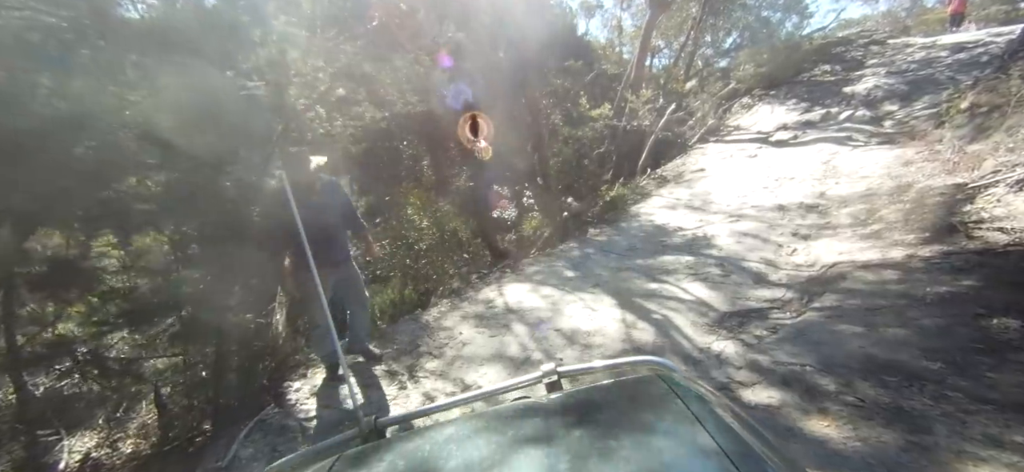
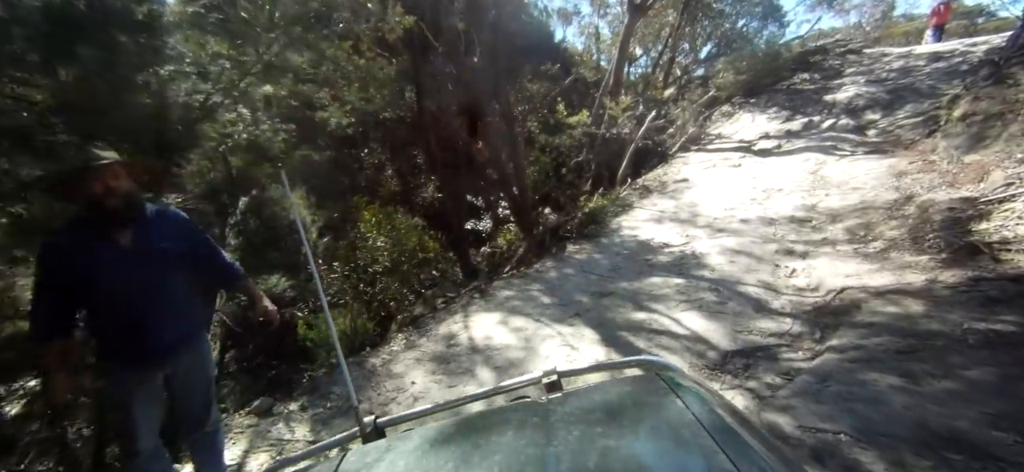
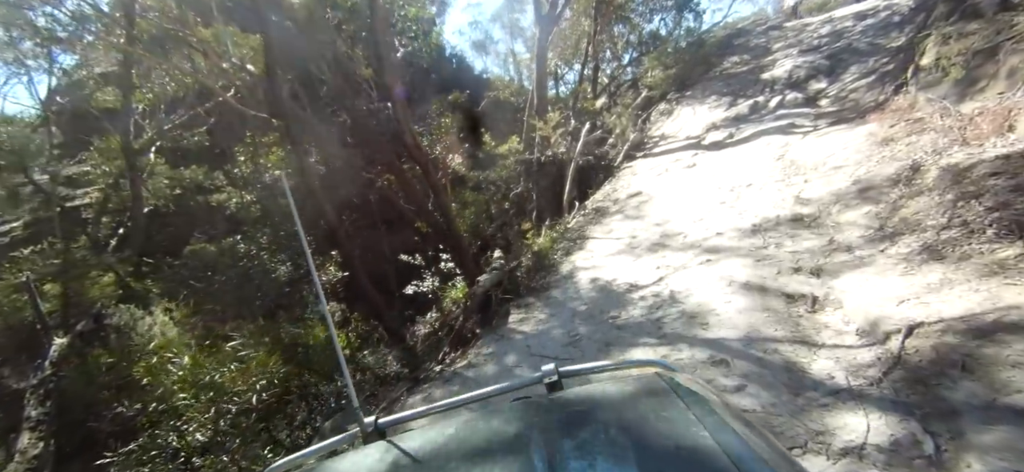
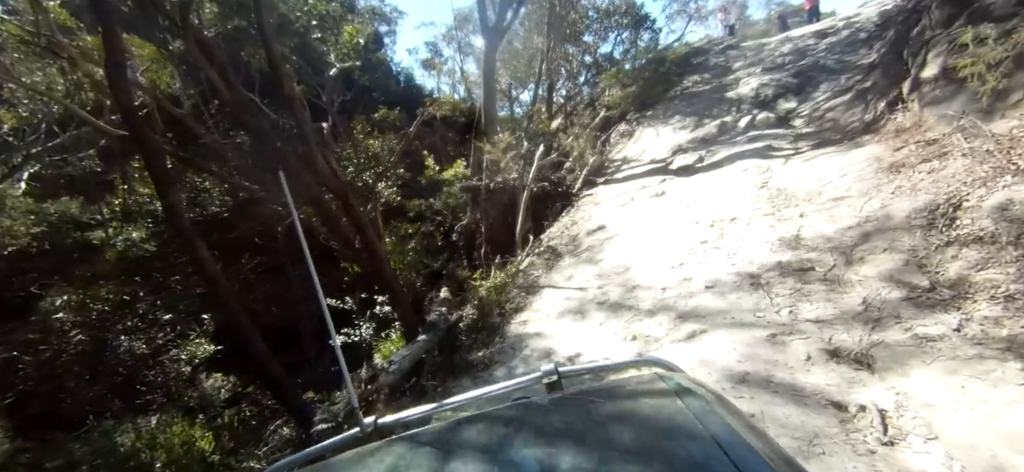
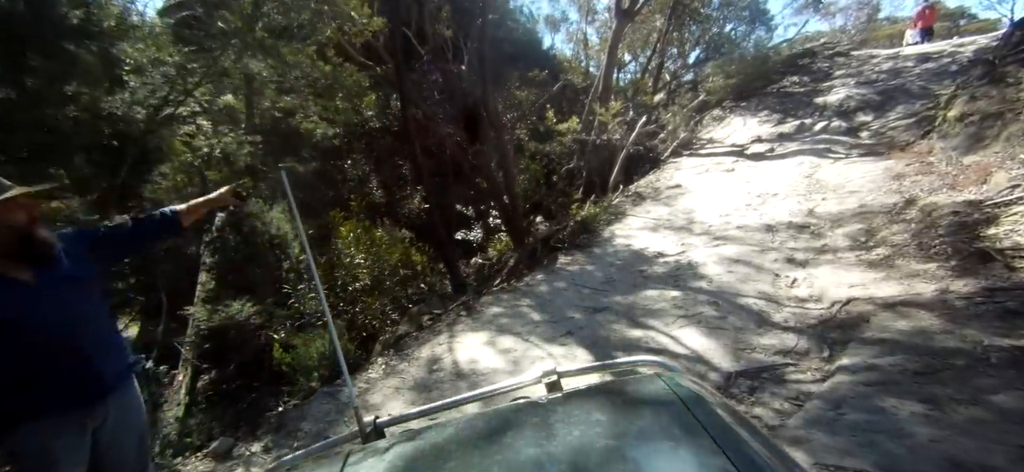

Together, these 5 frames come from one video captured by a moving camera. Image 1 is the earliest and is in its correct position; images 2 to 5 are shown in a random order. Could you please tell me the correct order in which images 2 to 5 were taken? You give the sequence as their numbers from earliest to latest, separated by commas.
2, 5, 3, 4
